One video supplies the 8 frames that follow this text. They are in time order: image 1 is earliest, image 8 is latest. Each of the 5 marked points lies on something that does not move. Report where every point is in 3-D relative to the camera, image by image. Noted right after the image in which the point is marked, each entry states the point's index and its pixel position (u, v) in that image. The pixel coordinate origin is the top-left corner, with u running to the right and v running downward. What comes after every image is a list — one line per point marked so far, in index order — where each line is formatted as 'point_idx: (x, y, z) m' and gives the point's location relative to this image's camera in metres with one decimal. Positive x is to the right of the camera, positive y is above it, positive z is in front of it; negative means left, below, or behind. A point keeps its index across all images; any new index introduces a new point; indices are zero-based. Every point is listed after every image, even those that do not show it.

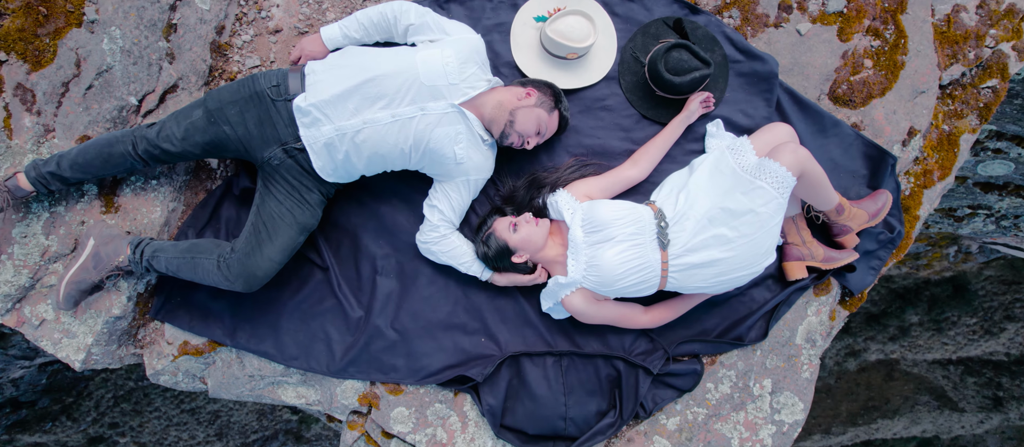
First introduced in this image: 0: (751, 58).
0: (+0.6, +0.5, +2.0) m
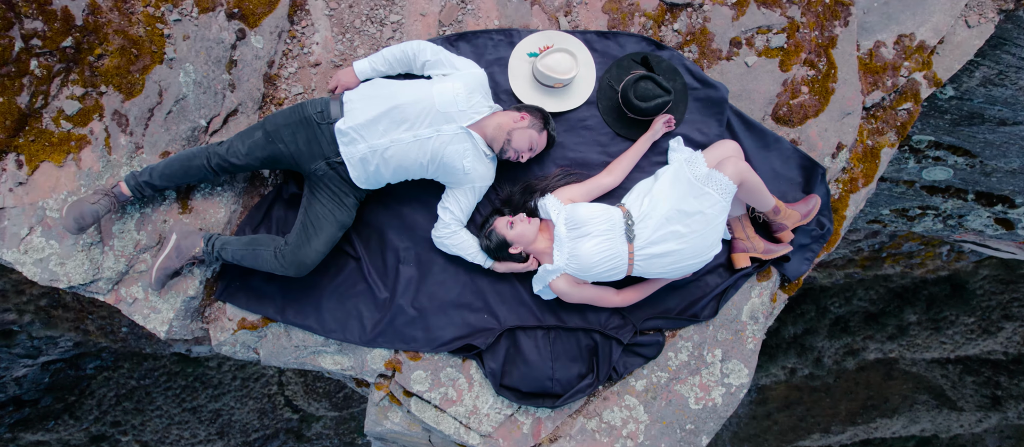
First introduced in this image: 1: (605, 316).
0: (+0.6, +0.5, +2.4) m
1: (+0.3, -0.3, +2.4) m
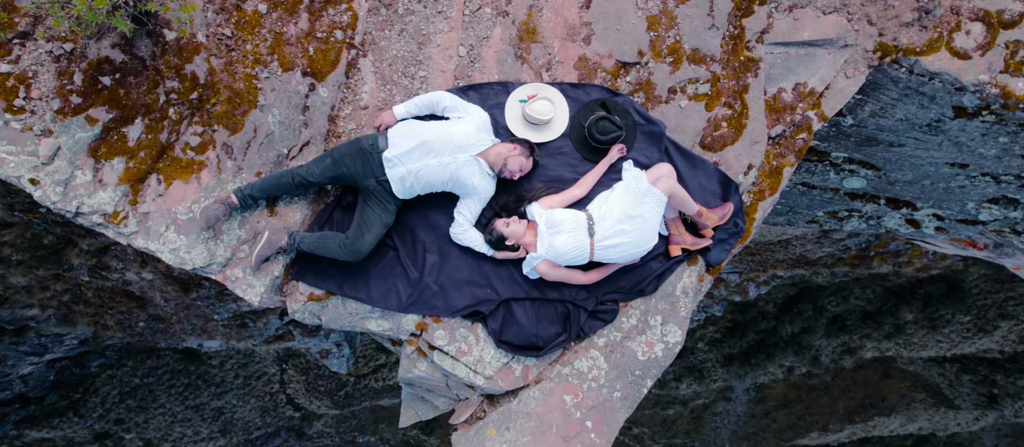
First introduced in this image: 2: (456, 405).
0: (+0.6, +0.5, +3.3) m
1: (+0.3, -0.3, +3.3) m
2: (-0.3, -0.9, +3.5) m
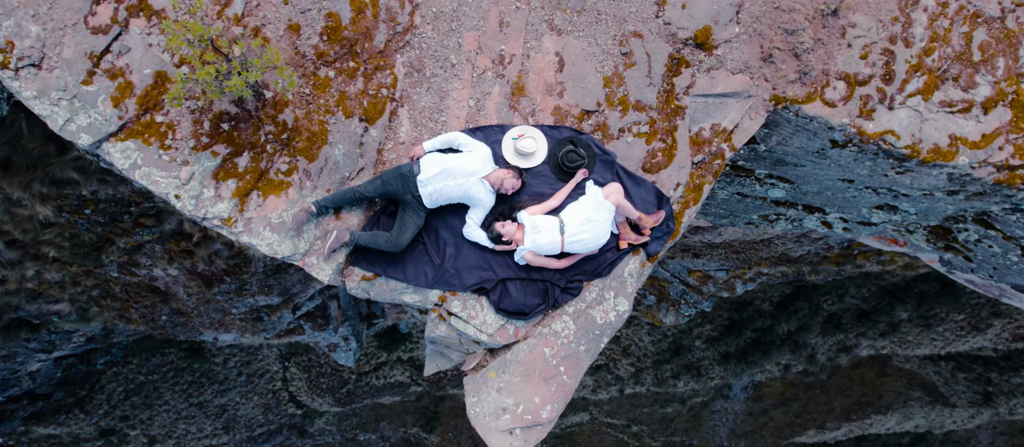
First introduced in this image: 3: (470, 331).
0: (+0.6, +0.4, +4.7) m
1: (+0.3, -0.3, +4.6) m
2: (-0.3, -0.9, +4.8) m
3: (-0.3, -0.7, +4.6) m
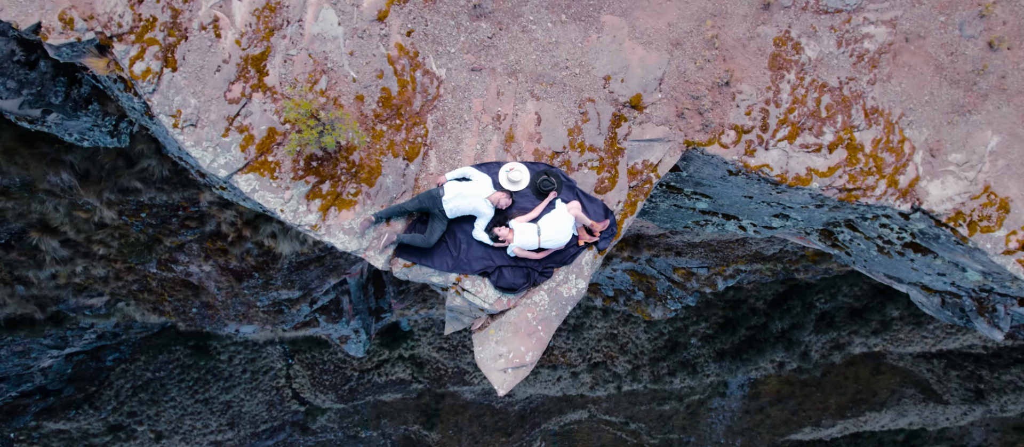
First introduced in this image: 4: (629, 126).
0: (+0.5, +0.4, +6.8) m
1: (+0.2, -0.4, +6.8) m
2: (-0.4, -0.9, +7.0) m
3: (-0.3, -0.7, +6.7) m
4: (+1.1, +0.9, +6.9) m
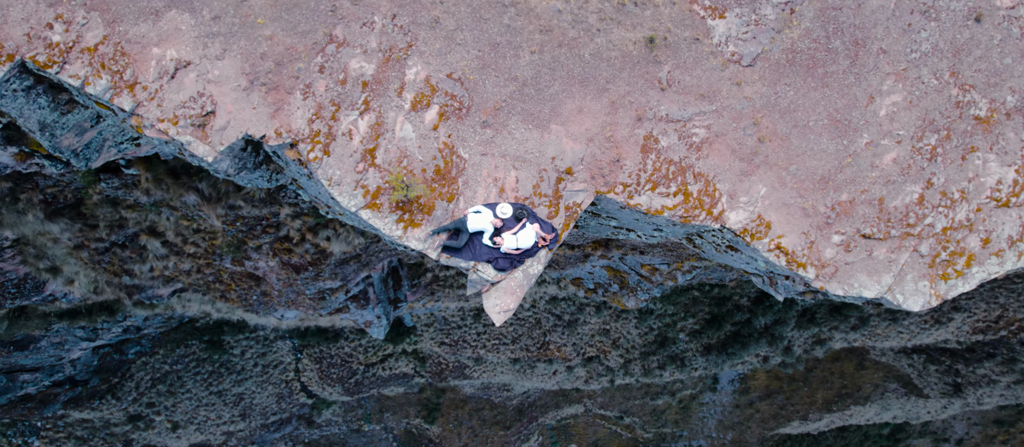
0: (+0.4, +0.2, +12.8) m
1: (0.0, -0.6, +12.8) m
2: (-0.5, -1.1, +13.0) m
3: (-0.5, -0.9, +12.7) m
4: (+1.0, +0.7, +12.9) m
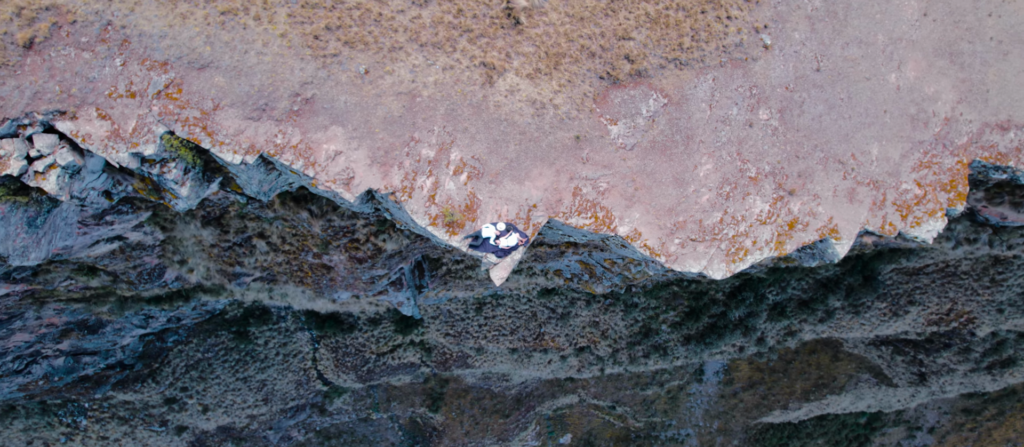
0: (+0.1, -0.1, +24.4) m
1: (-0.2, -0.9, +24.3) m
2: (-0.7, -1.4, +24.5) m
3: (-0.7, -1.2, +24.3) m
4: (+0.7, +0.4, +24.5) m
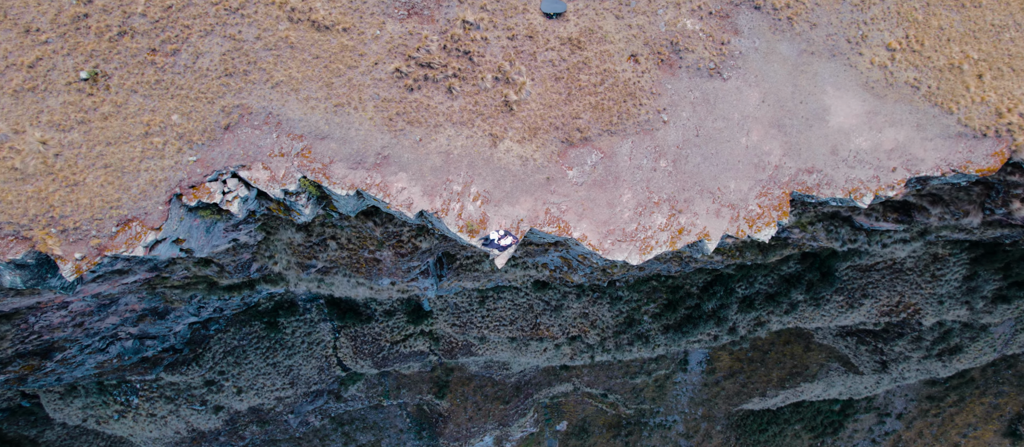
0: (-0.1, -0.5, +39.5) m
1: (-0.4, -1.2, +39.4) m
2: (-1.0, -1.8, +39.6) m
3: (-0.9, -1.6, +39.4) m
4: (+0.5, 0.0, +39.6) m
